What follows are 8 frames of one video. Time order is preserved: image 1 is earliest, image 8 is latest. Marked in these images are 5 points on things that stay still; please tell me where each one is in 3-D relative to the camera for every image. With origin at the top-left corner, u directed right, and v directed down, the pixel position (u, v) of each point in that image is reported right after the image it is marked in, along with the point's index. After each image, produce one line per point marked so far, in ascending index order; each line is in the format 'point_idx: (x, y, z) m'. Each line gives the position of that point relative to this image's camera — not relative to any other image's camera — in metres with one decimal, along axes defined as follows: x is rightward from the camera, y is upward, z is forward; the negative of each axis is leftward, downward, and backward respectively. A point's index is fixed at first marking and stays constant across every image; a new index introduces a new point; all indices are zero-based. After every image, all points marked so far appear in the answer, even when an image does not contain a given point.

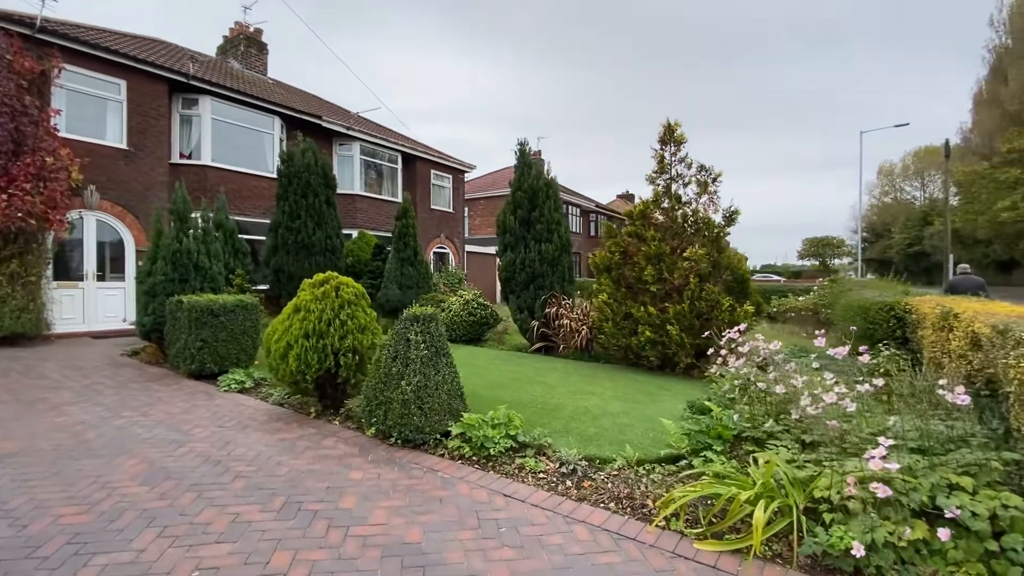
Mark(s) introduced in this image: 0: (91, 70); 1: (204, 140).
0: (-9.7, +5.0, +11.0) m
1: (-8.3, +4.0, +13.0) m
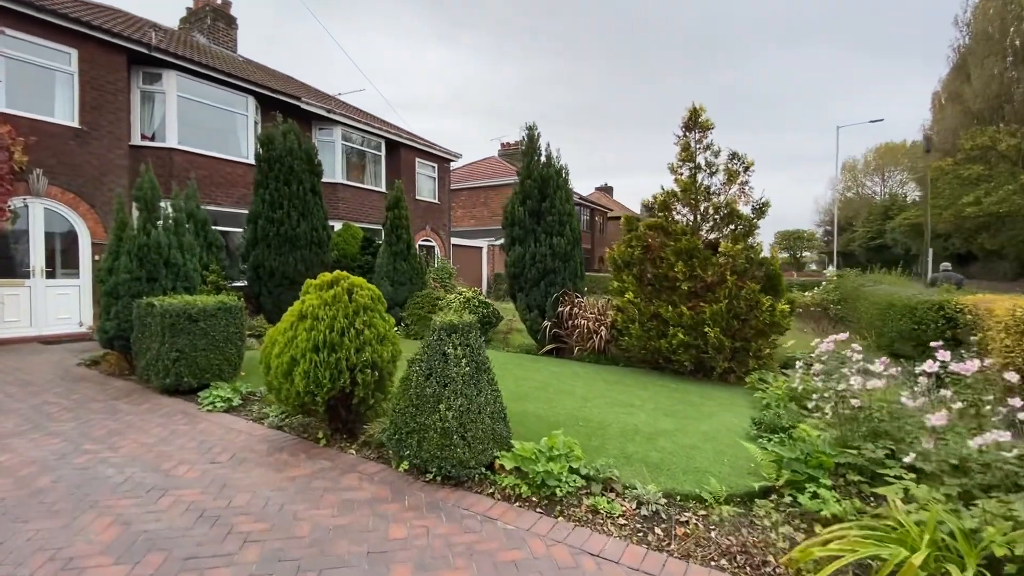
0: (-9.5, +5.0, +9.5) m
1: (-8.2, +4.1, +11.6) m
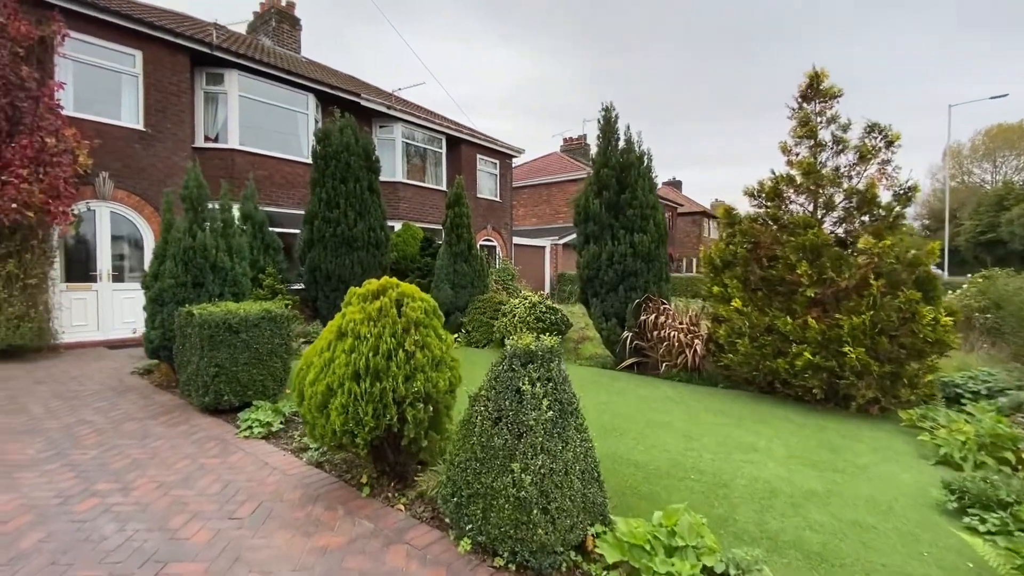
0: (-8.1, +4.9, +9.5) m
1: (-6.6, +4.0, +11.4) m
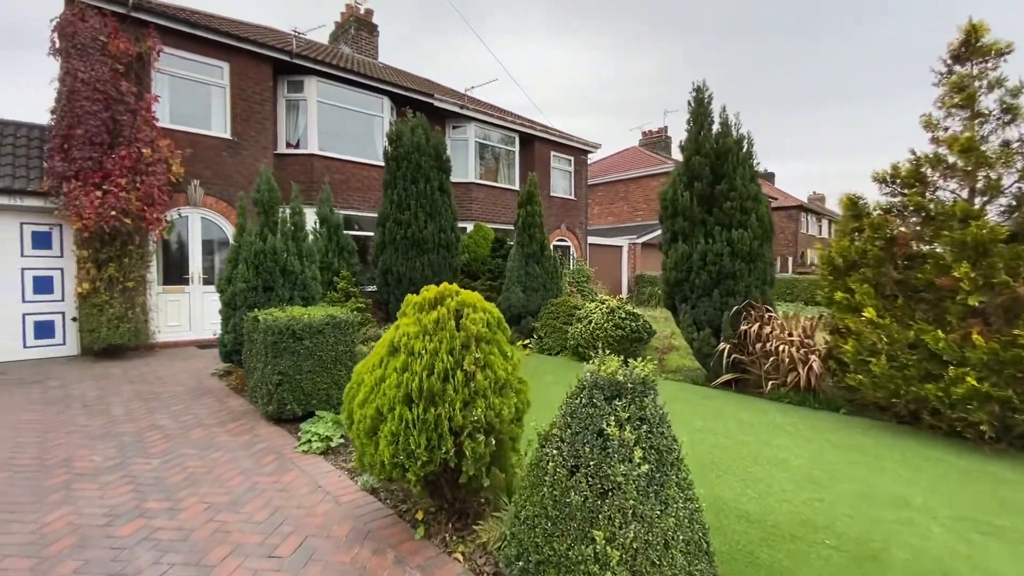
0: (-6.7, +4.9, +9.9) m
1: (-4.9, +3.9, +11.6) m
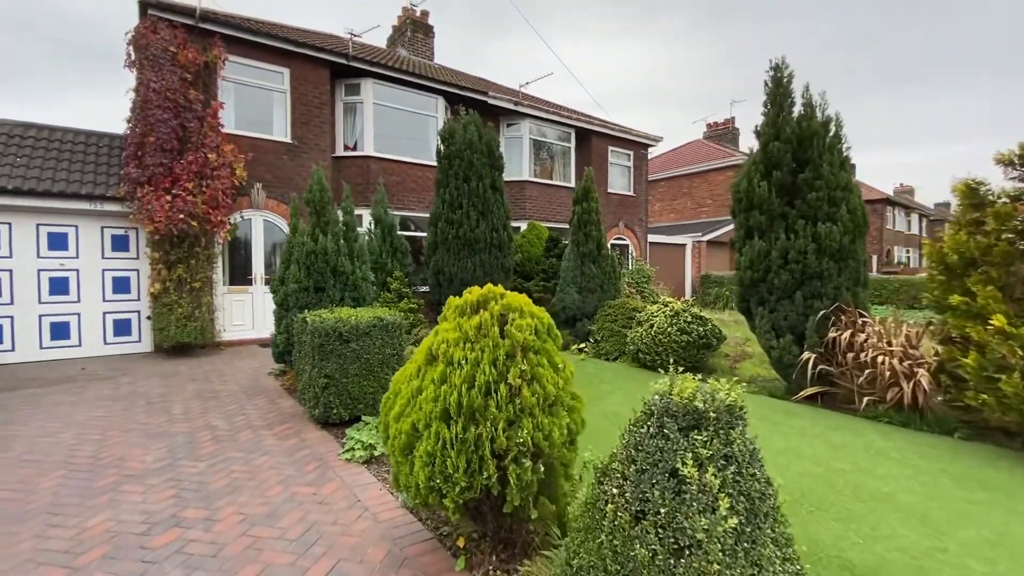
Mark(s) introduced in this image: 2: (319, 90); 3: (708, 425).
0: (-5.5, +4.9, +10.2) m
1: (-3.5, +3.9, +11.7) m
2: (-4.5, +4.6, +11.2) m
3: (+0.8, -0.6, +2.0) m
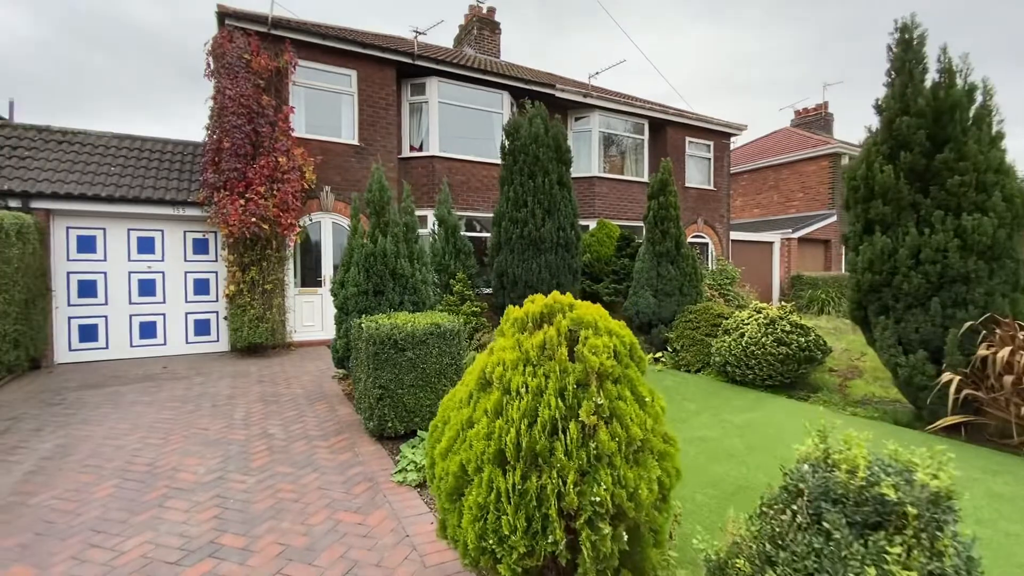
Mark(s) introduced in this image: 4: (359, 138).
0: (-4.1, +4.8, +10.3) m
1: (-1.9, +3.9, +11.5) m
2: (-2.9, +4.6, +11.1) m
3: (+1.0, -0.6, +1.3) m
4: (-3.4, +3.4, +10.8) m
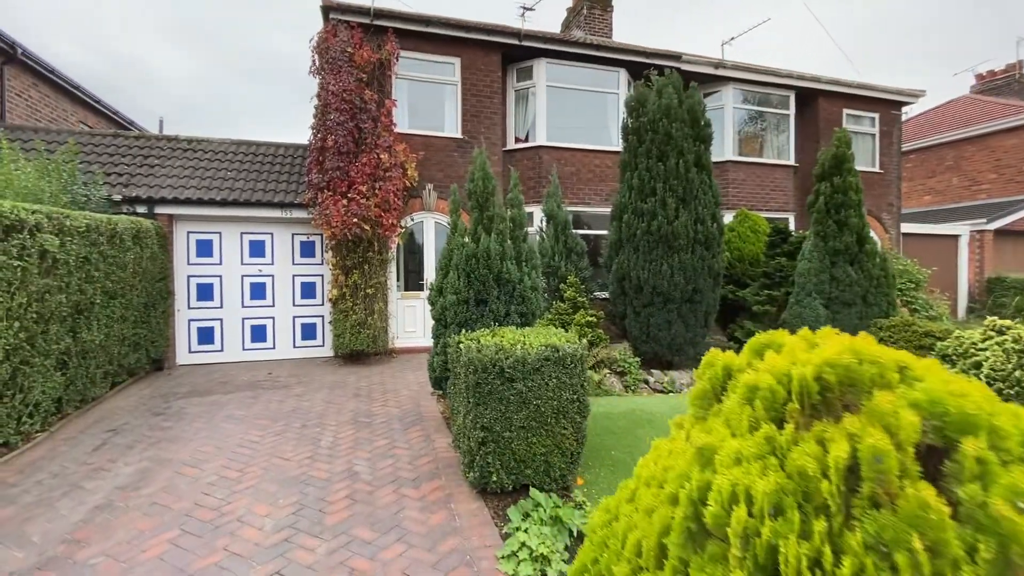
0: (-1.7, +4.8, +9.7) m
1: (+0.6, +3.8, +10.4) m
2: (-0.5, +4.5, +10.2) m
3: (+1.3, -0.7, -0.2) m
4: (-1.0, +3.3, +10.0) m
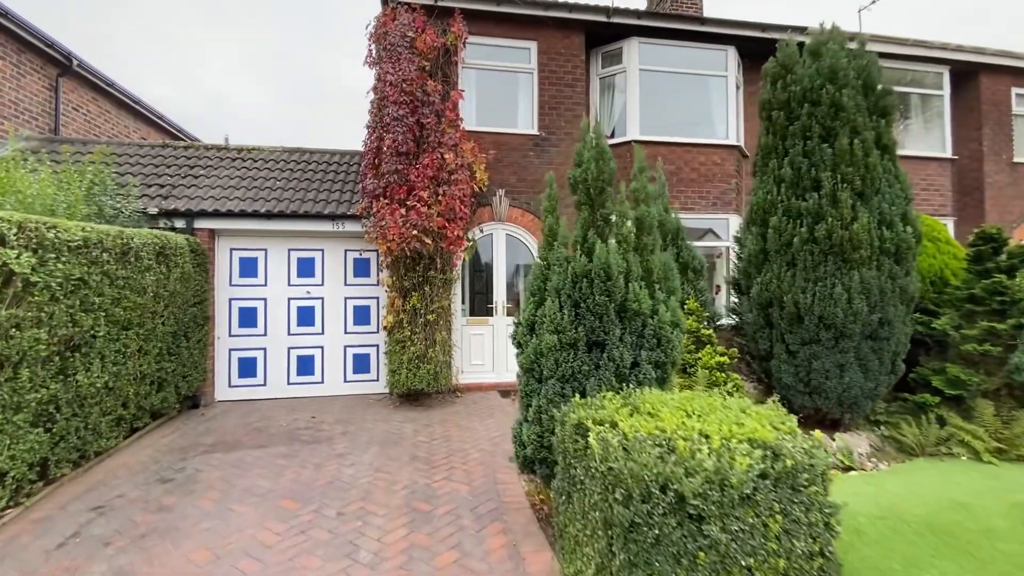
0: (-0.3, +4.3, +8.4) m
1: (+2.1, +3.3, +8.7) m
2: (+1.1, +4.0, +8.7) m
3: (+1.6, -0.8, -2.1) m
4: (+0.5, +2.9, +8.5) m
